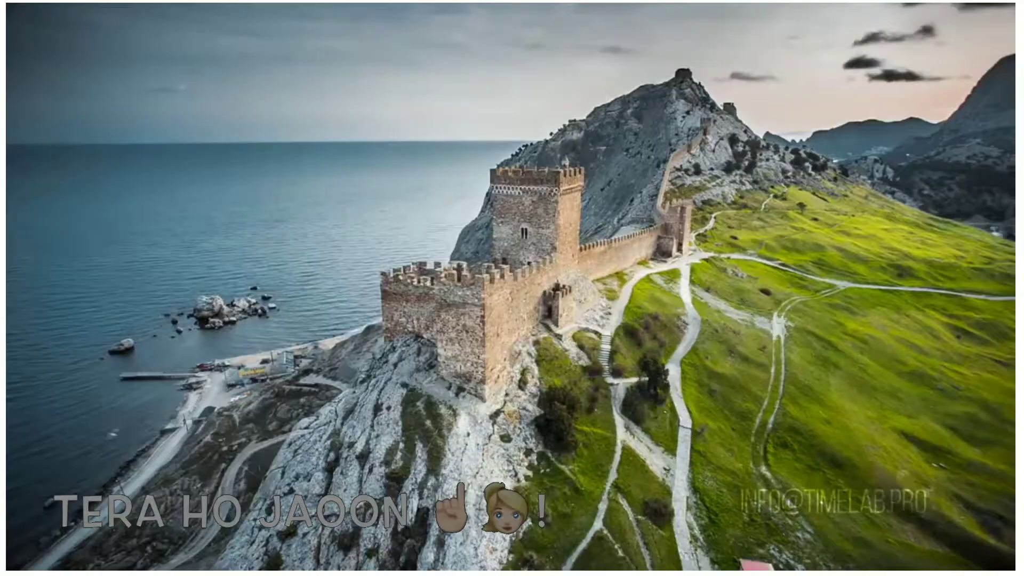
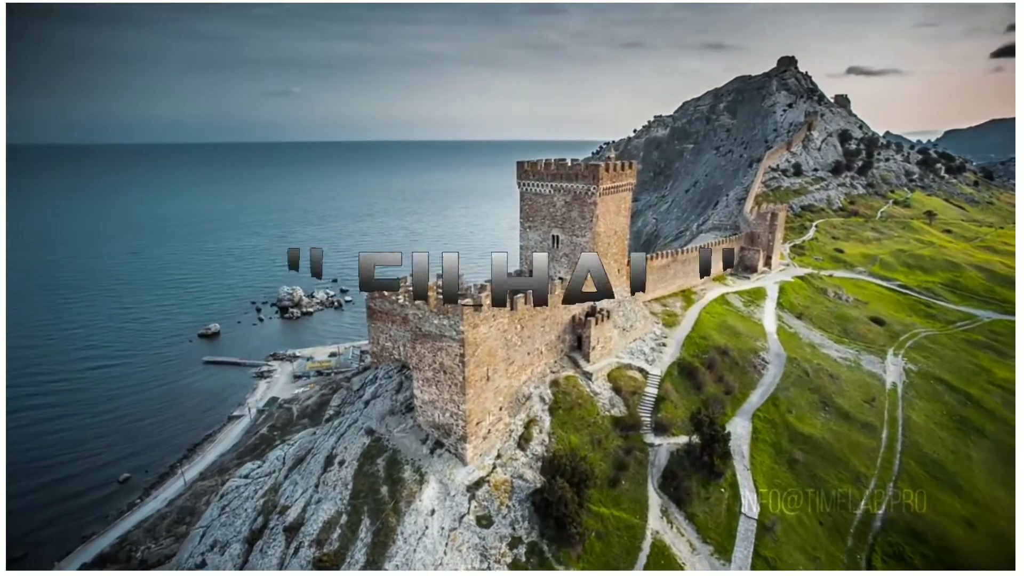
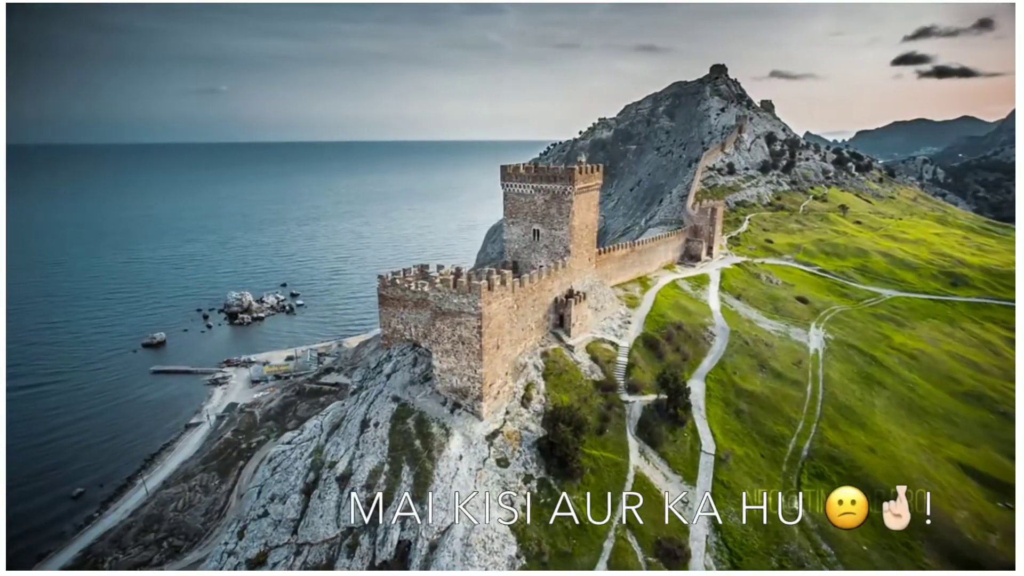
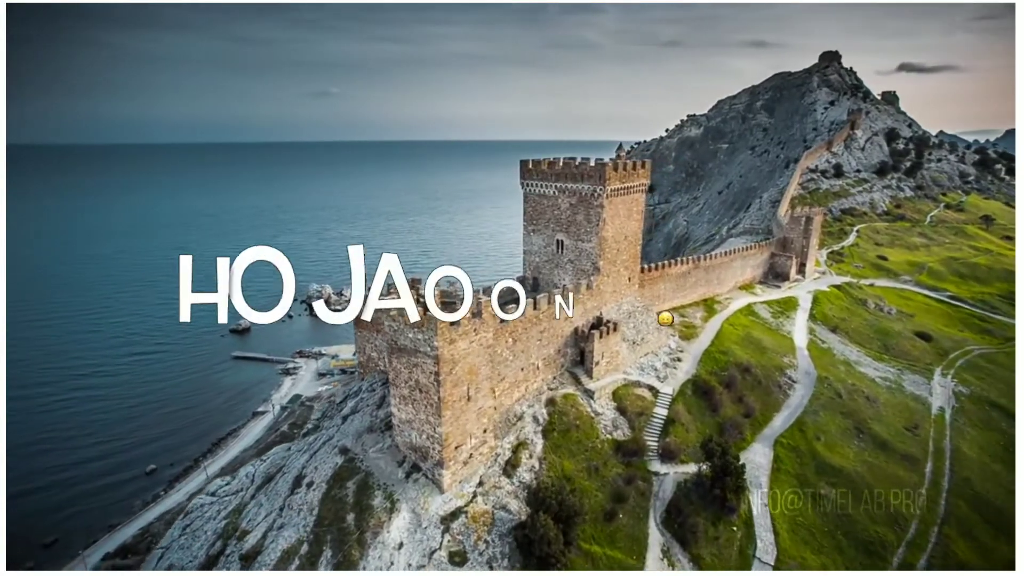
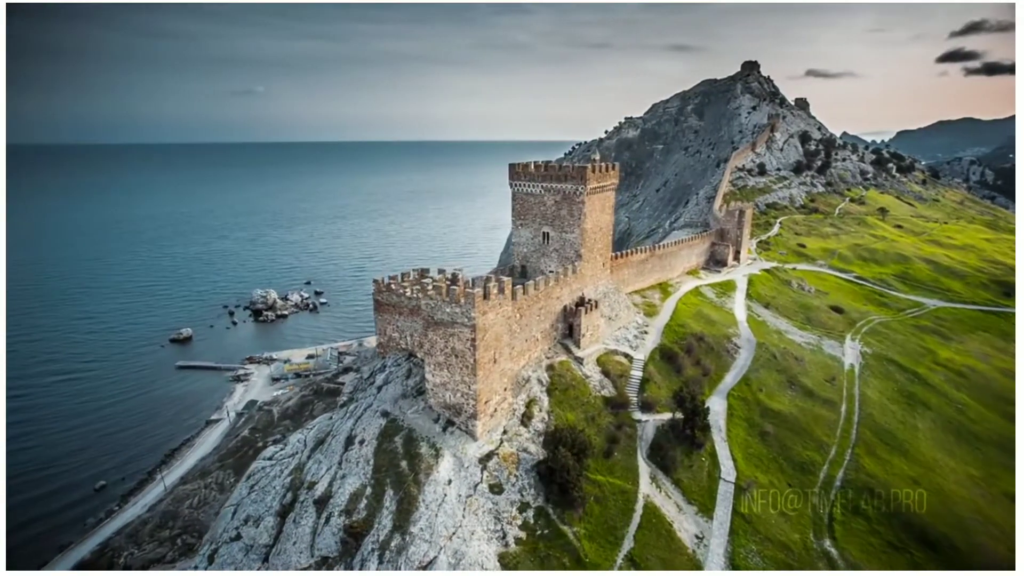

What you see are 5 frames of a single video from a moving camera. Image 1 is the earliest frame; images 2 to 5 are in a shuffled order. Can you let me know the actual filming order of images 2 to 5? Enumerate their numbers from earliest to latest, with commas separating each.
3, 5, 2, 4
